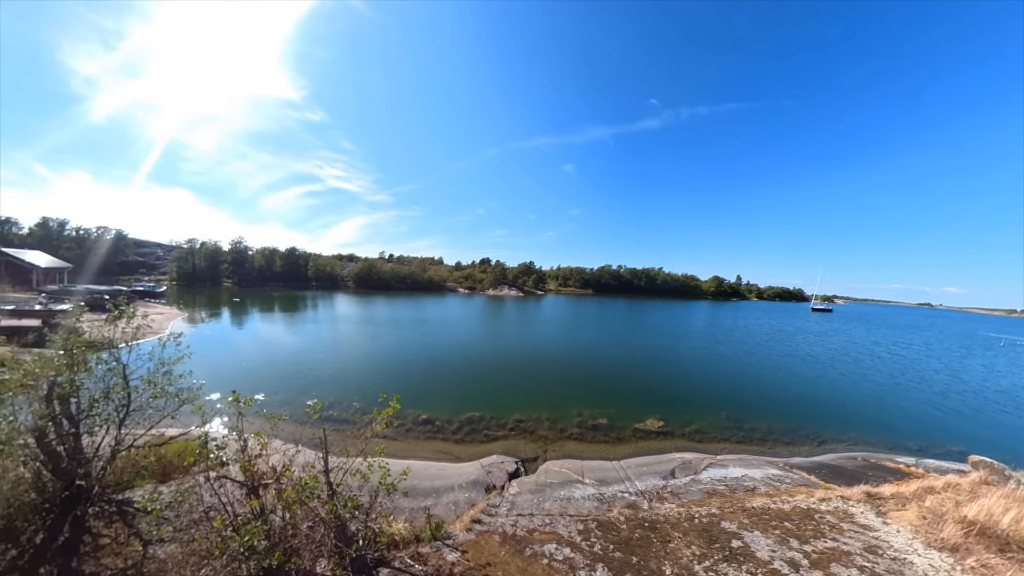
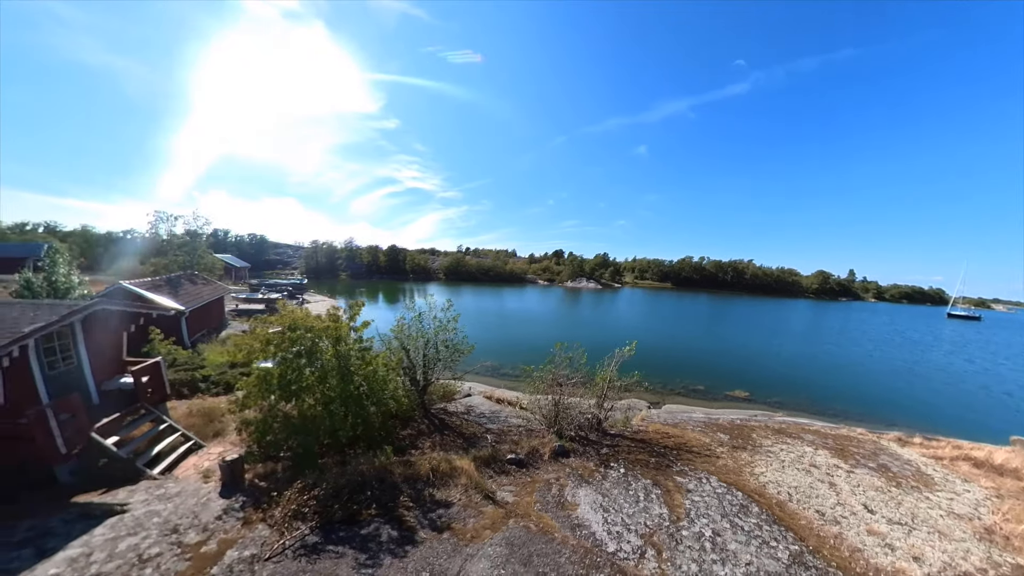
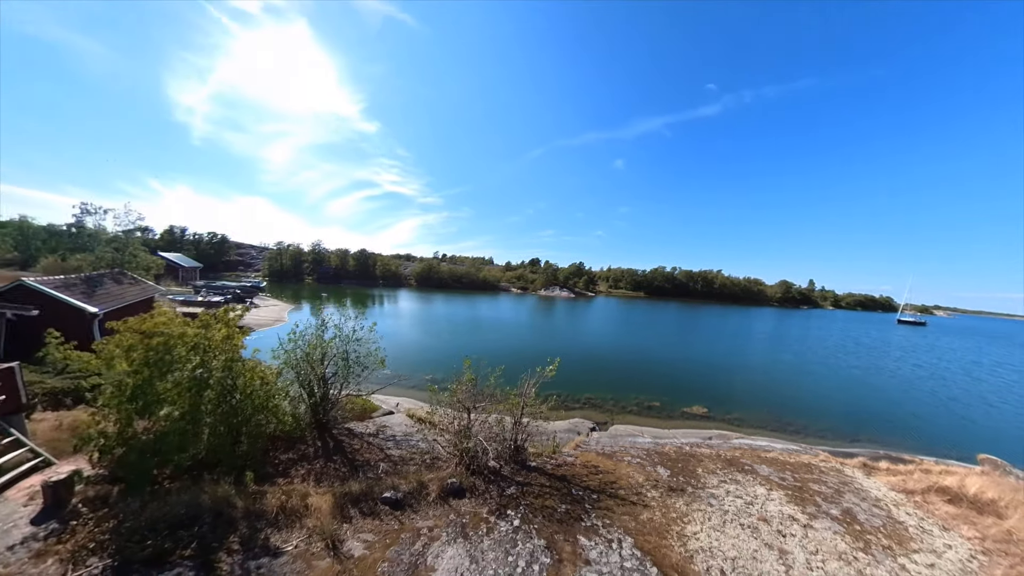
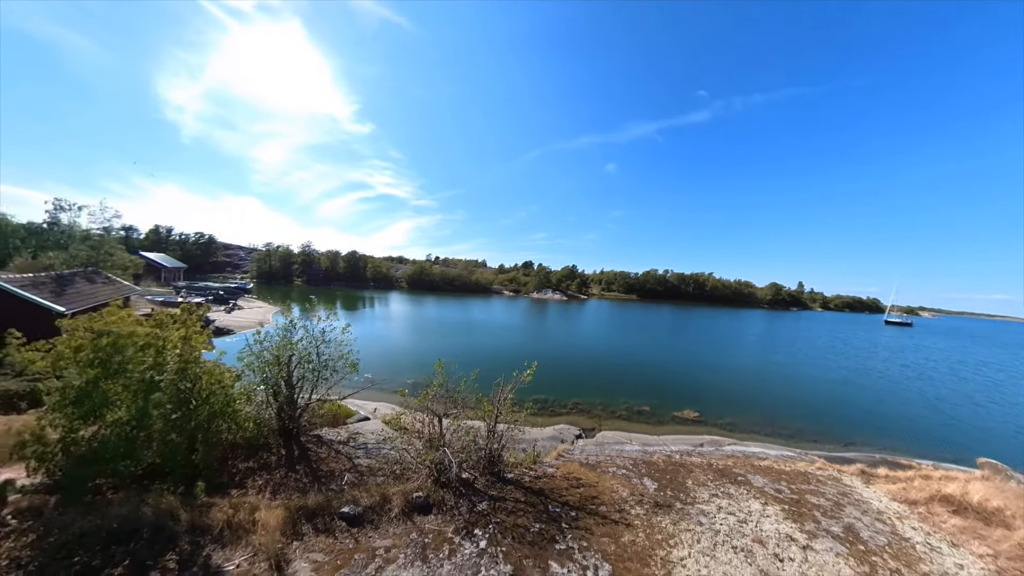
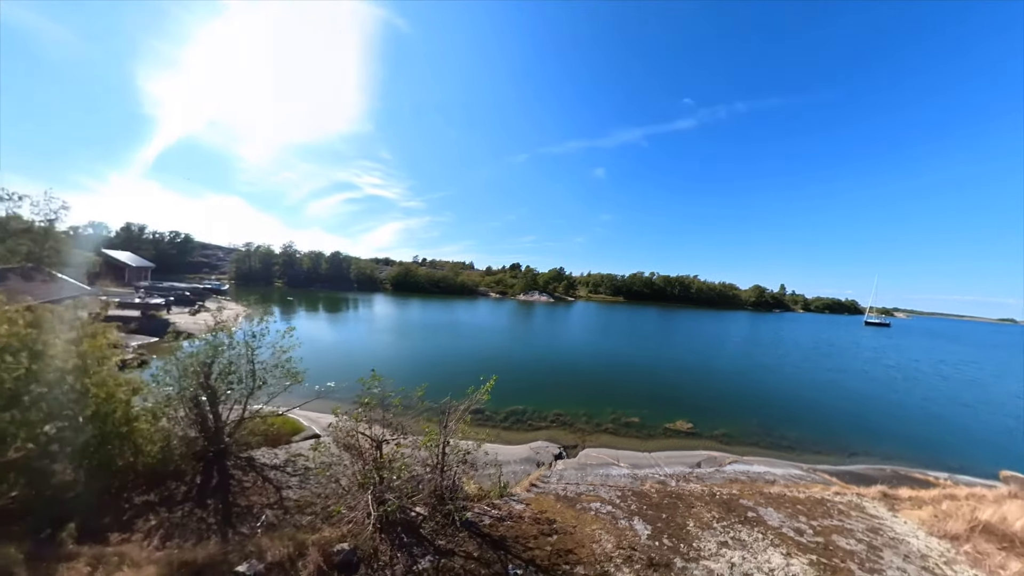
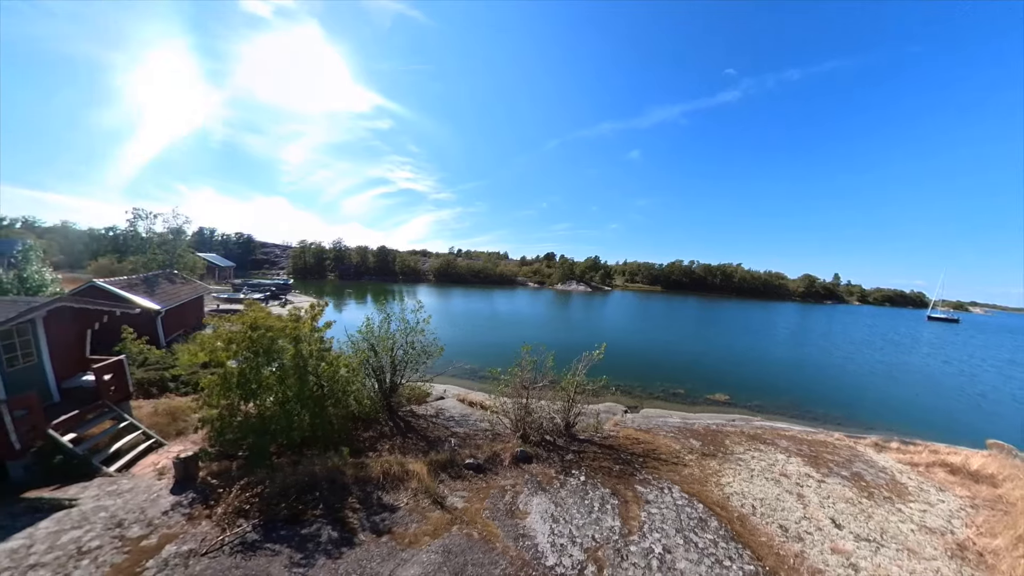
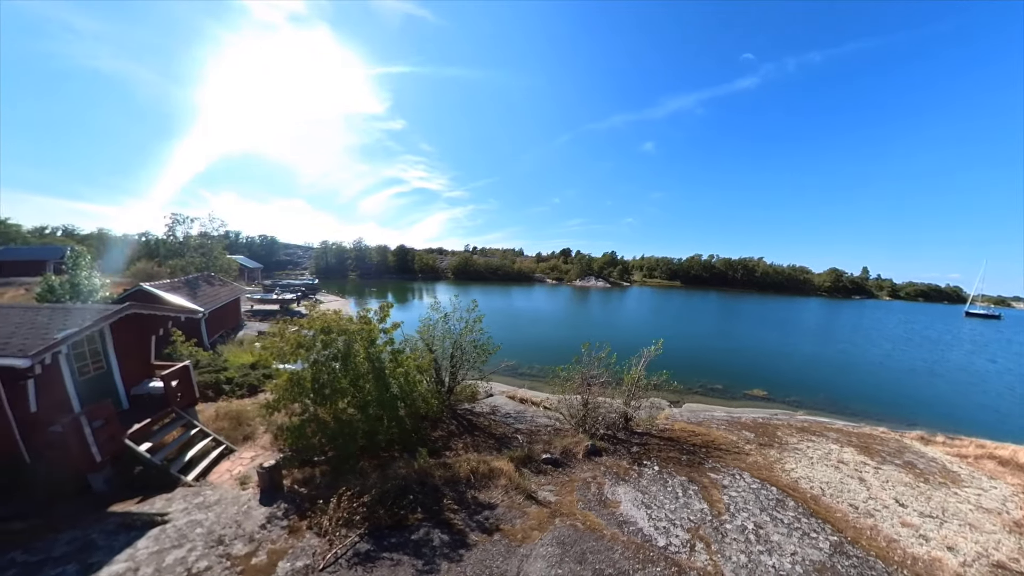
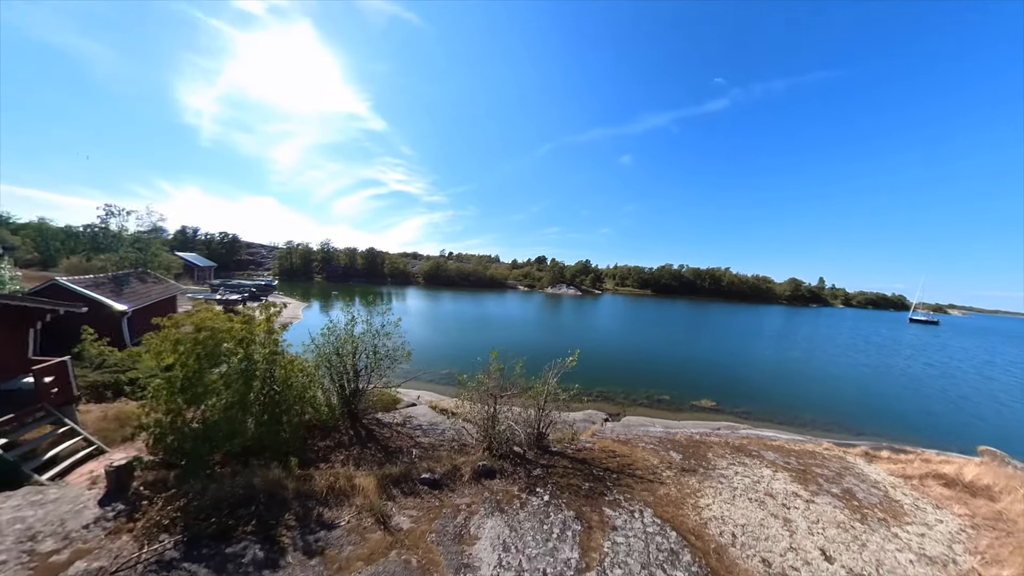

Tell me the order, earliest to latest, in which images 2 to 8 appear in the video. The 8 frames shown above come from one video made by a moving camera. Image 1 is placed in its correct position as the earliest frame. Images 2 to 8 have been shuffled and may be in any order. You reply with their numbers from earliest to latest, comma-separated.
5, 4, 3, 8, 6, 2, 7
